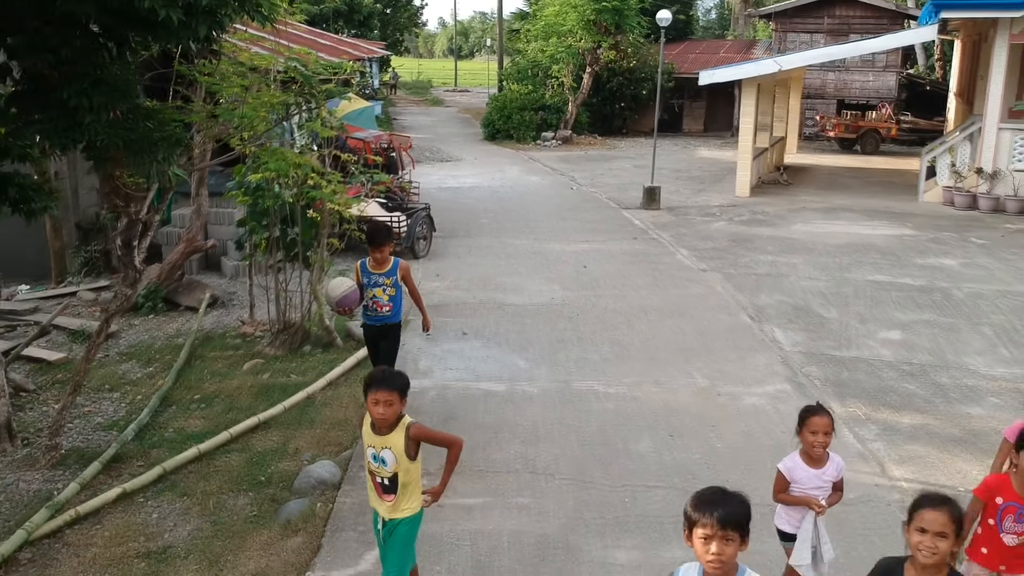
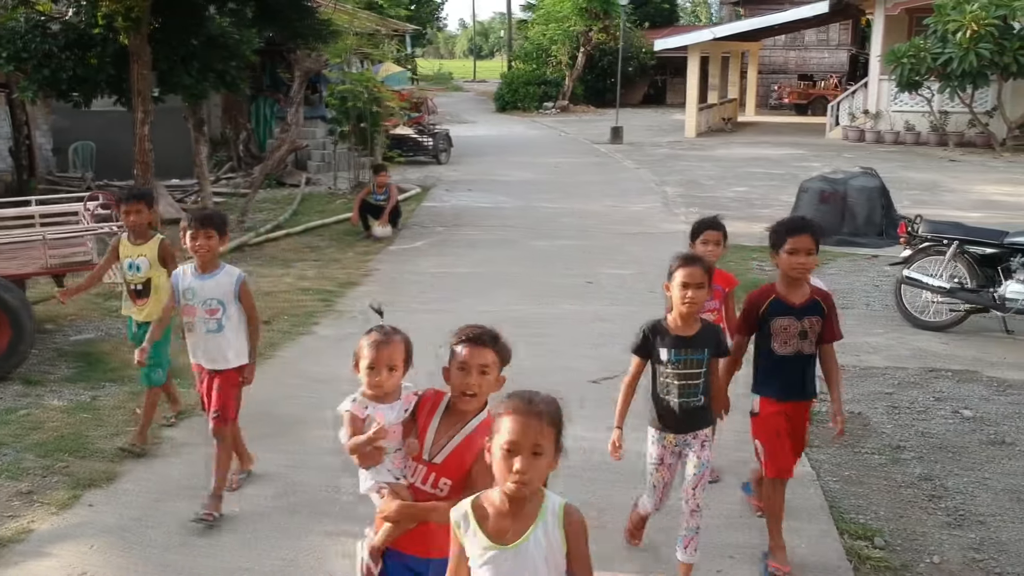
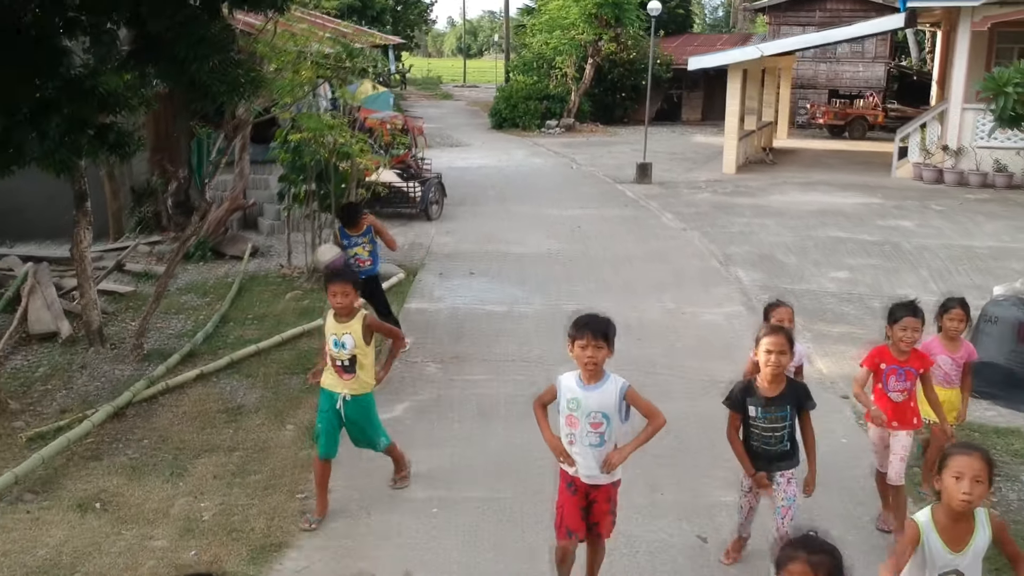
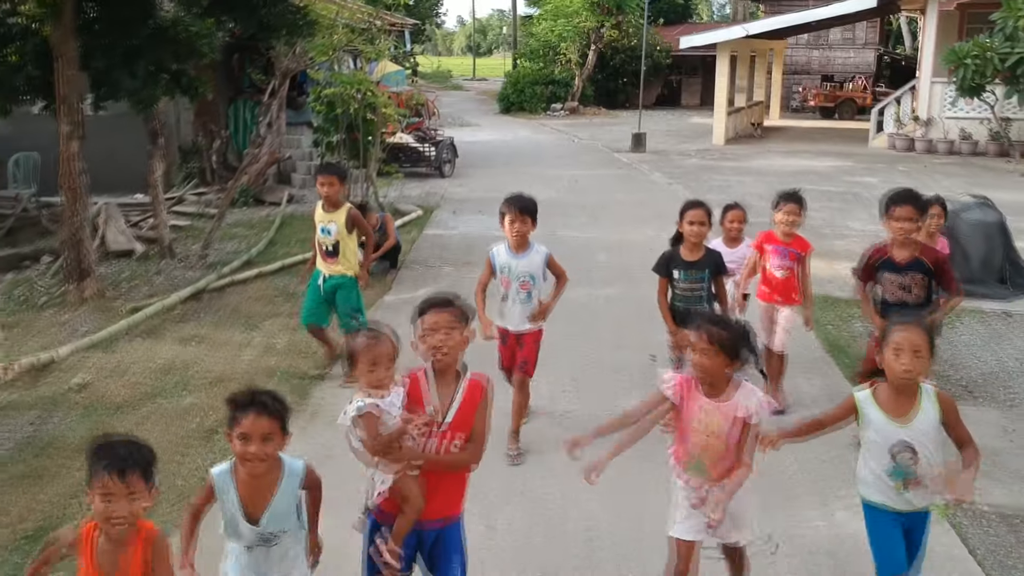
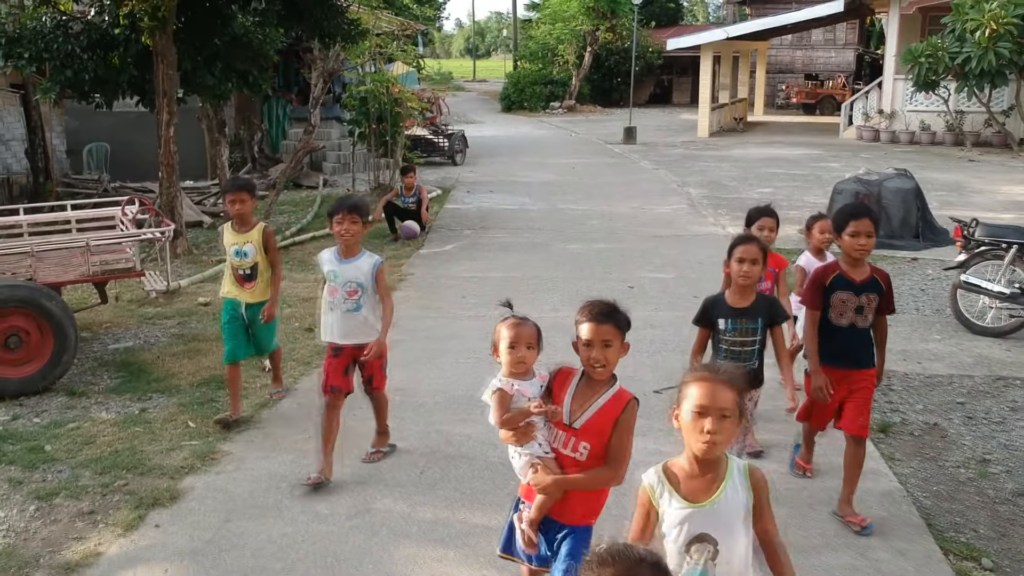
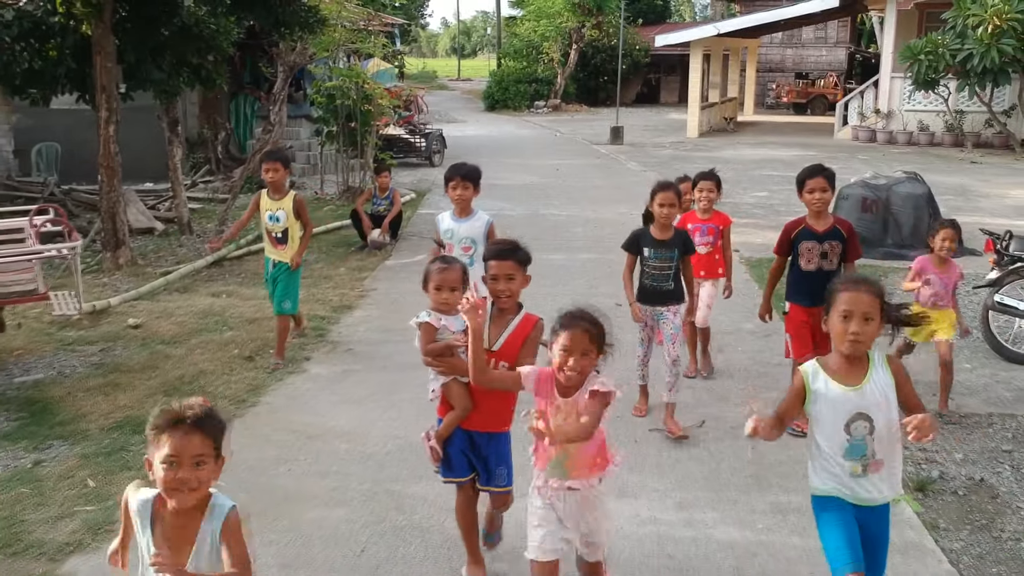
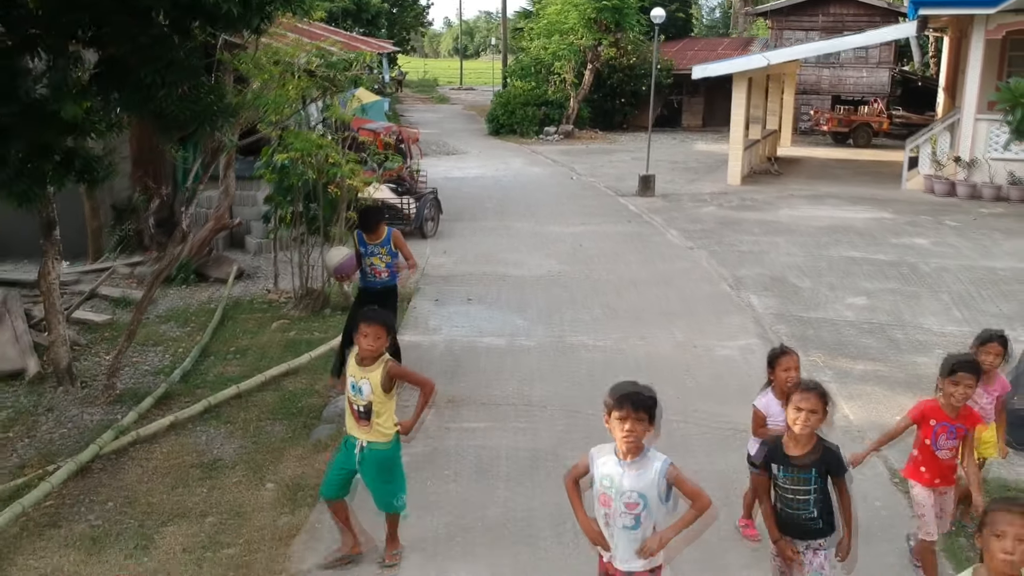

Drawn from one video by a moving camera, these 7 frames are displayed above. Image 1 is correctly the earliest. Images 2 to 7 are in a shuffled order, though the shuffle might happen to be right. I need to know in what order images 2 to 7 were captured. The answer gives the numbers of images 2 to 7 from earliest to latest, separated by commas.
7, 3, 4, 6, 5, 2
